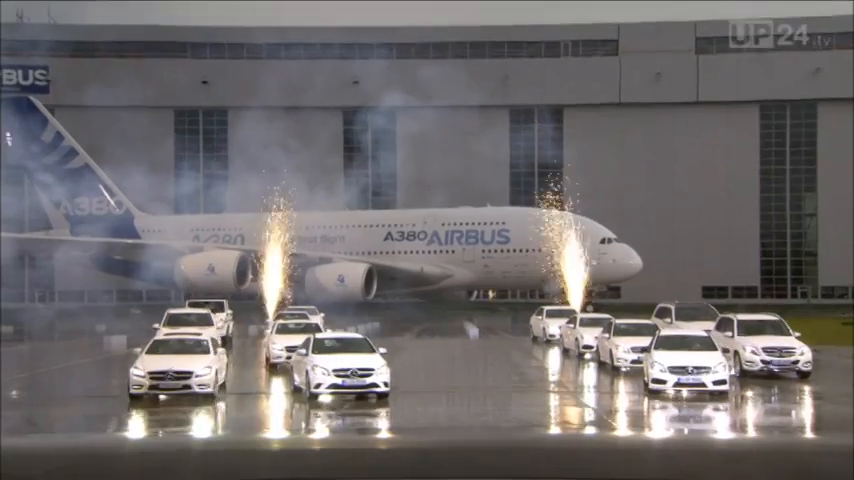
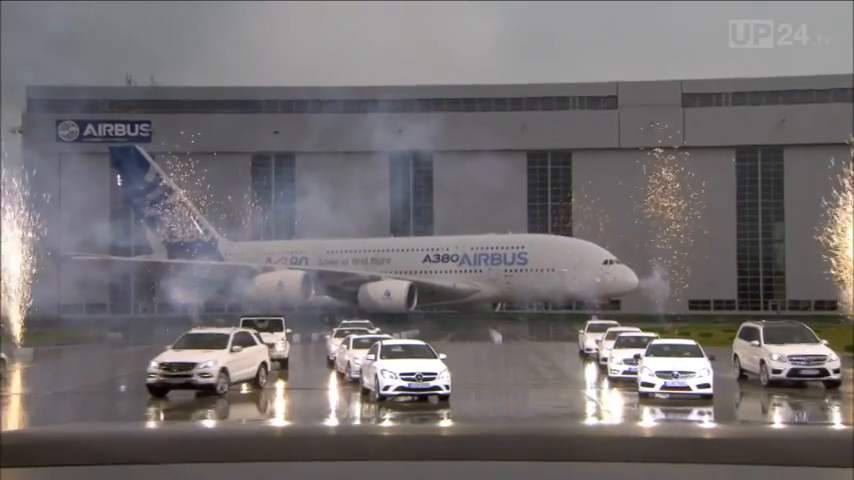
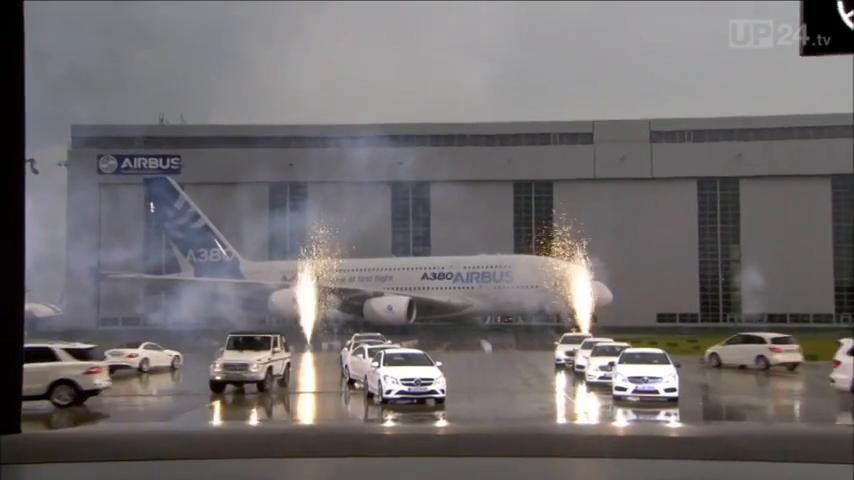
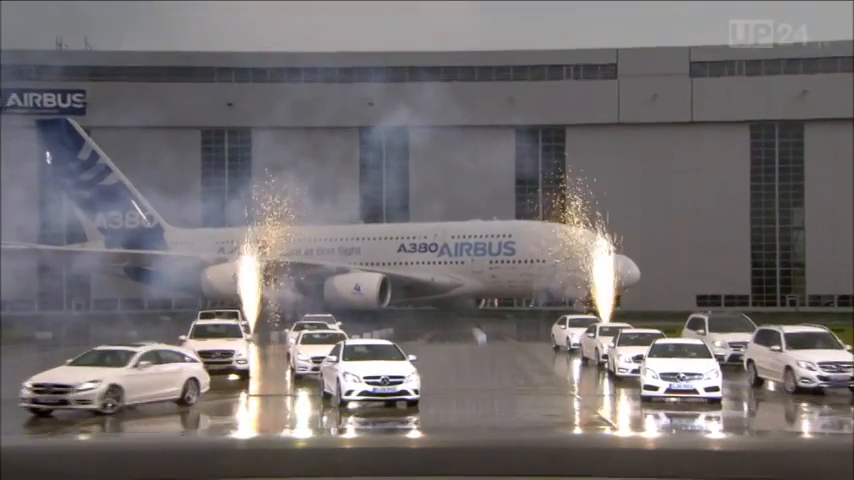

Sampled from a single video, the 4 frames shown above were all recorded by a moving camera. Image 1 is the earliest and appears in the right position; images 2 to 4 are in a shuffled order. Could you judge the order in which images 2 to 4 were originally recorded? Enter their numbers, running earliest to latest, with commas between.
4, 2, 3
